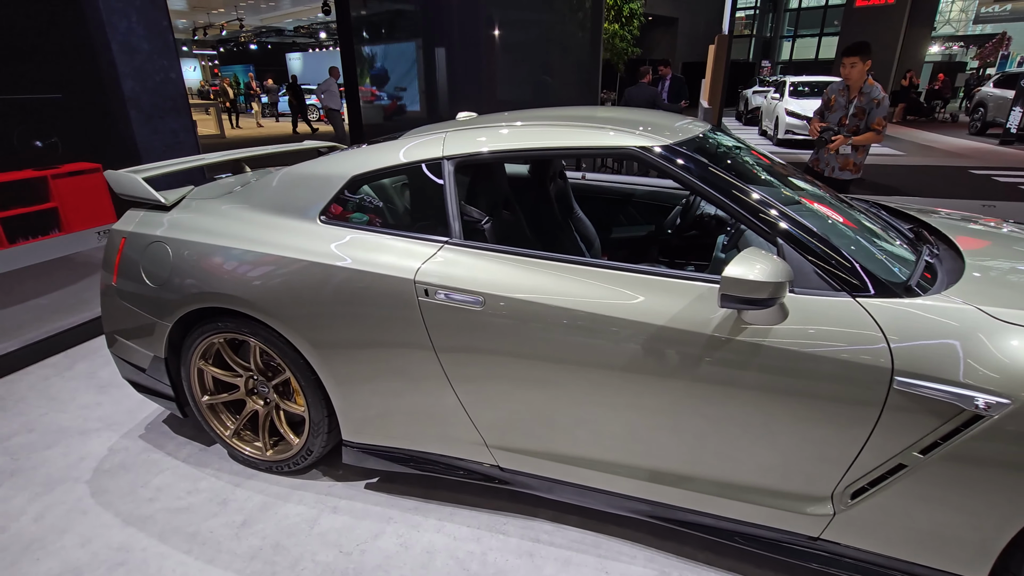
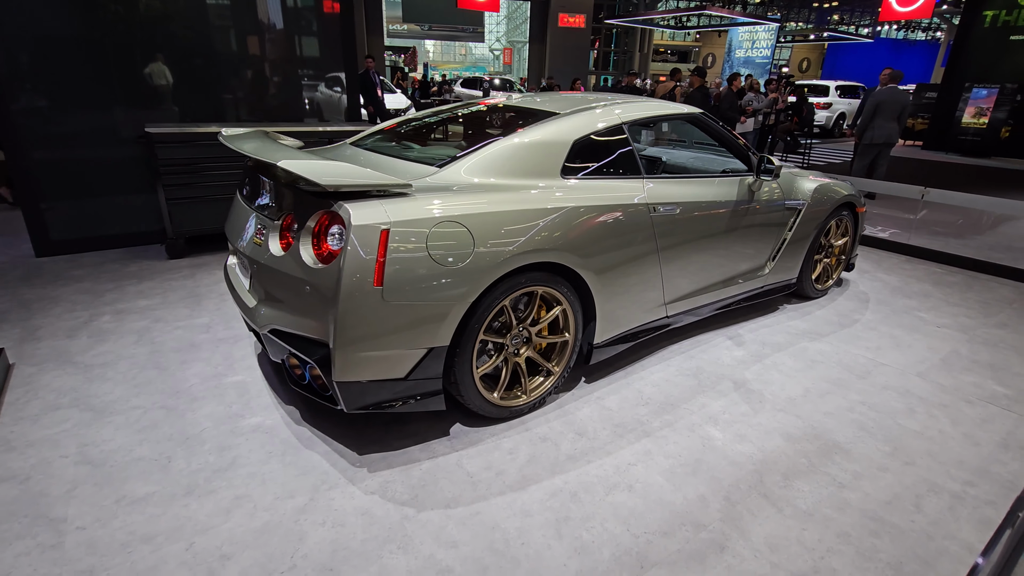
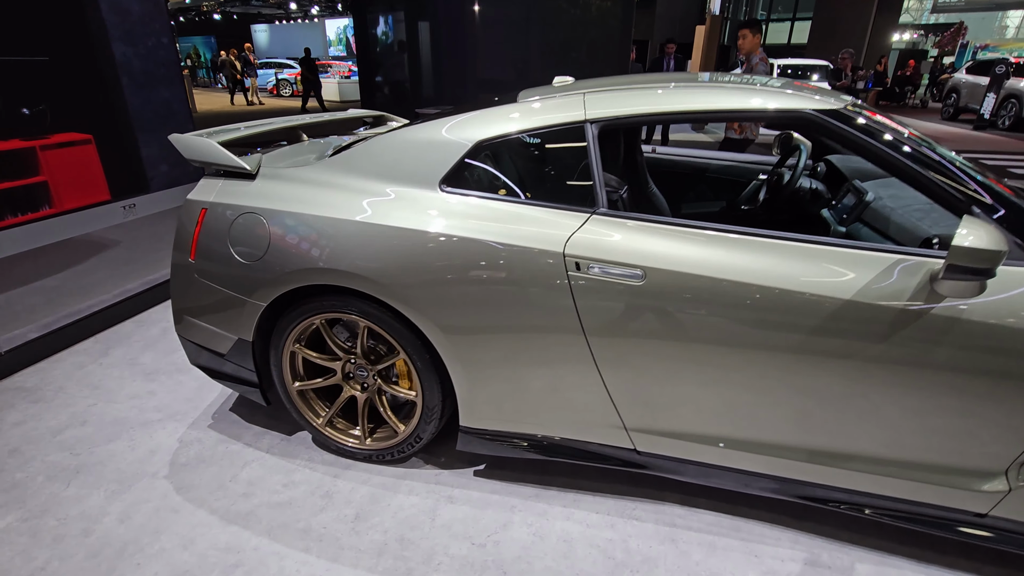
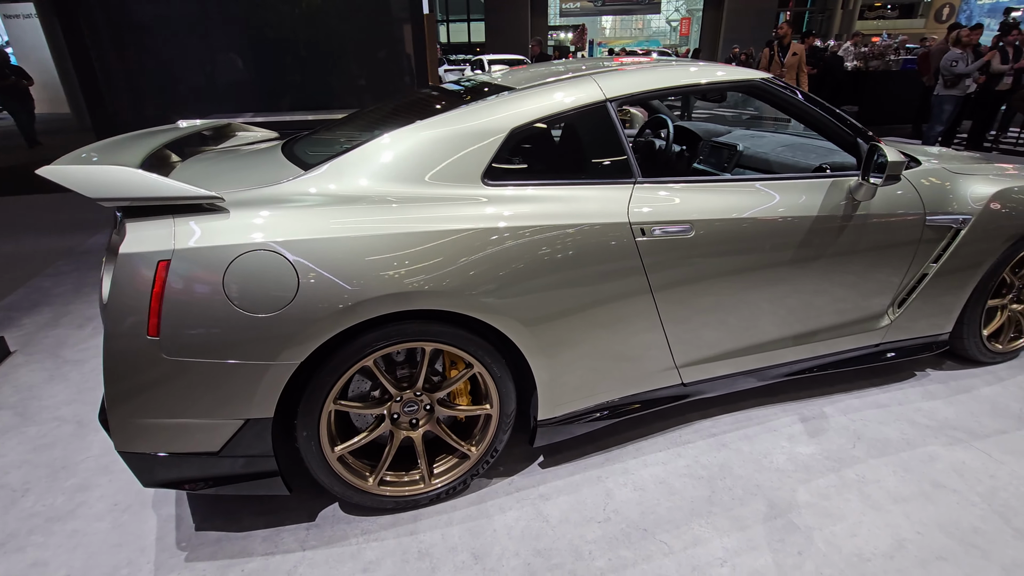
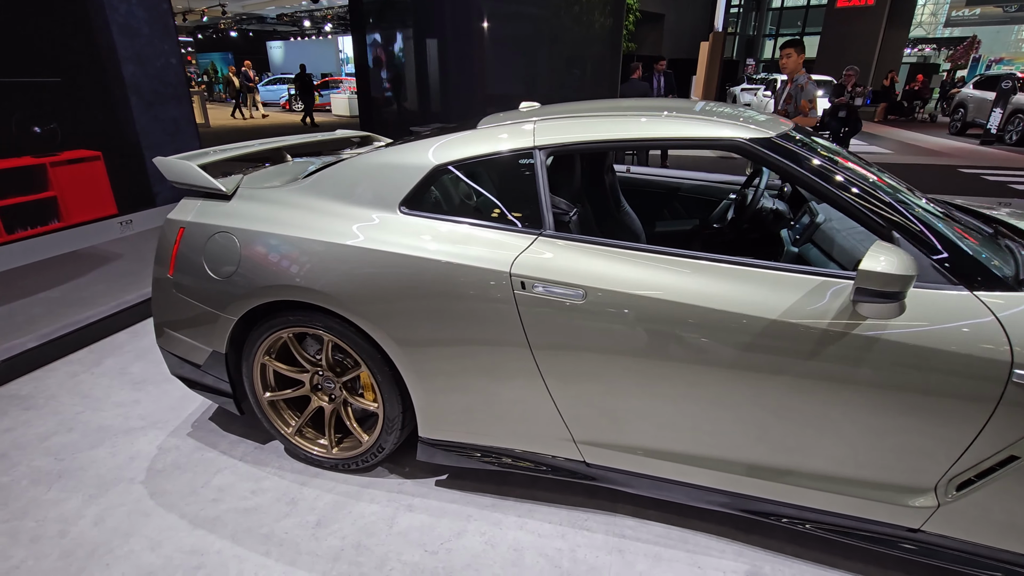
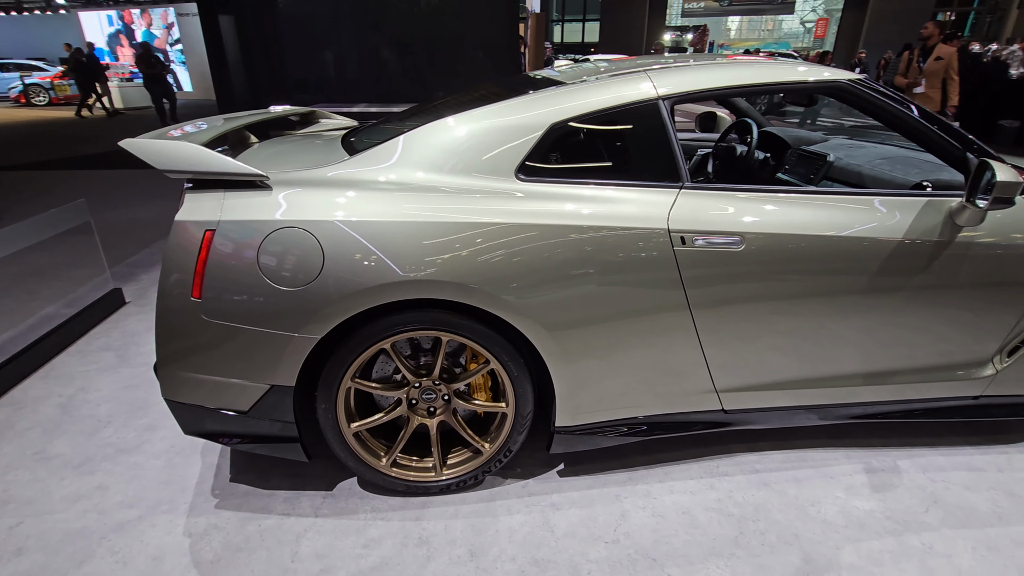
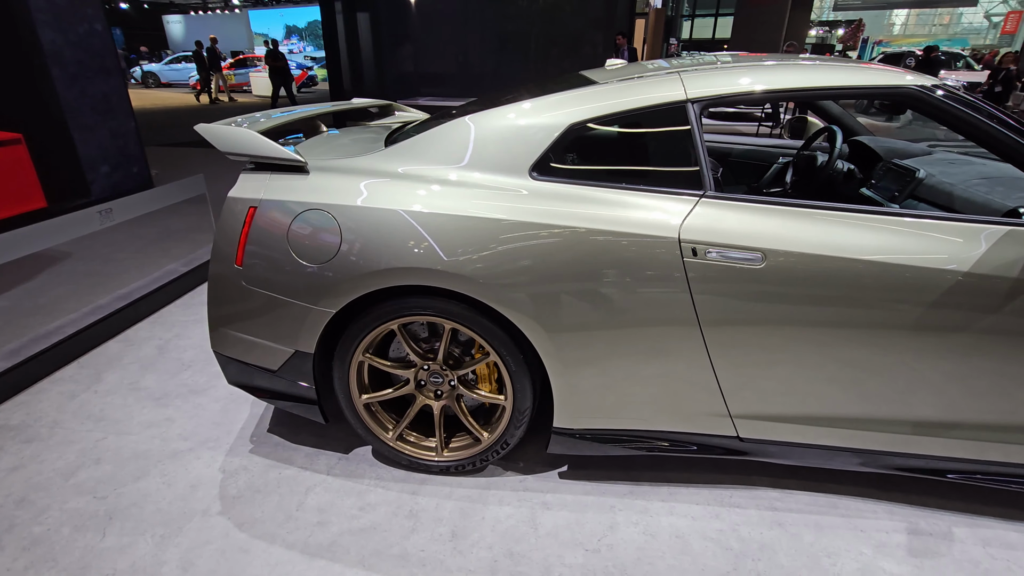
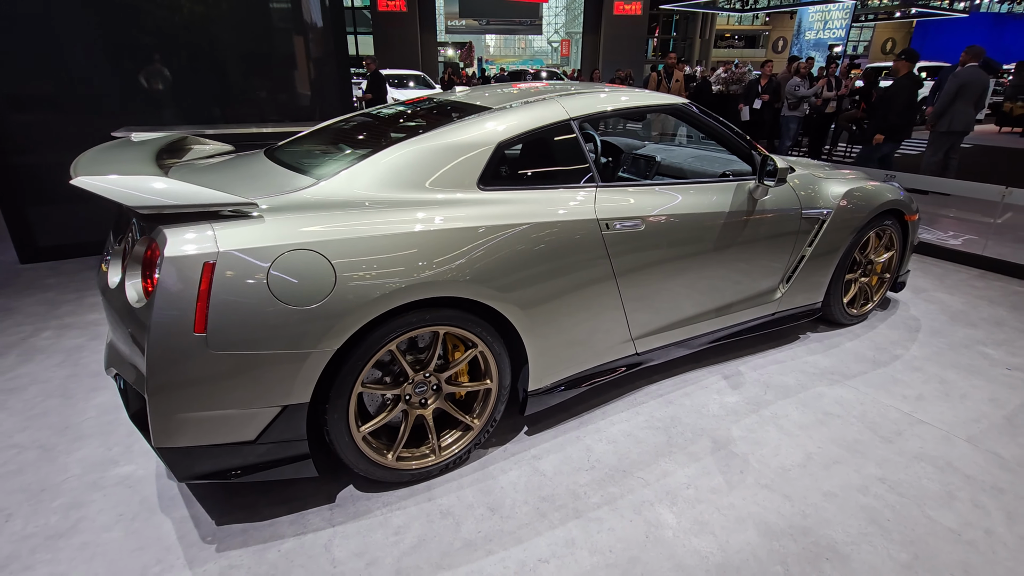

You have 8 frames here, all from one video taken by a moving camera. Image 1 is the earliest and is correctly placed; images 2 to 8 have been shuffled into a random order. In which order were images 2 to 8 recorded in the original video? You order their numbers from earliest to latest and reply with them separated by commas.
5, 3, 7, 6, 4, 8, 2
